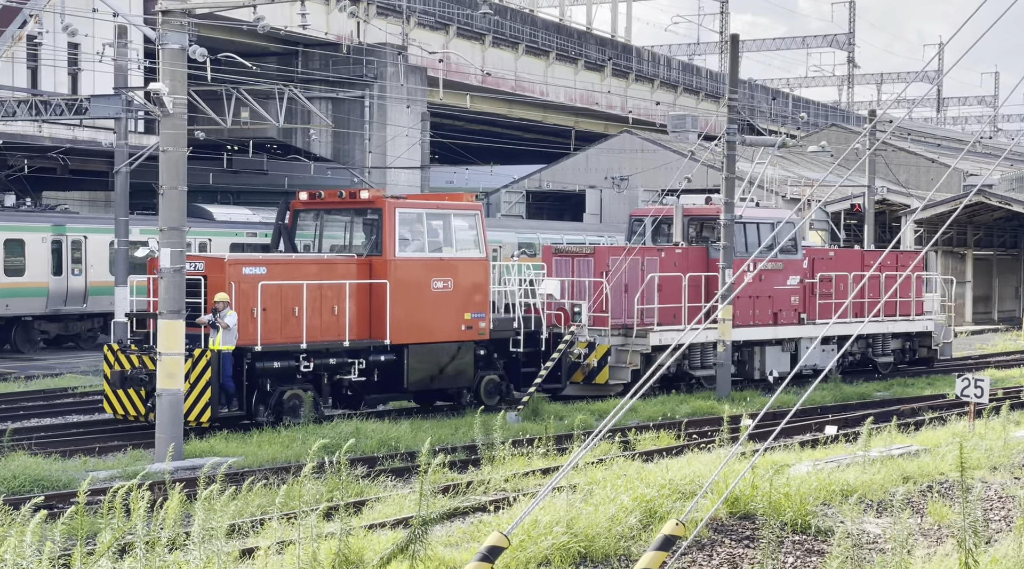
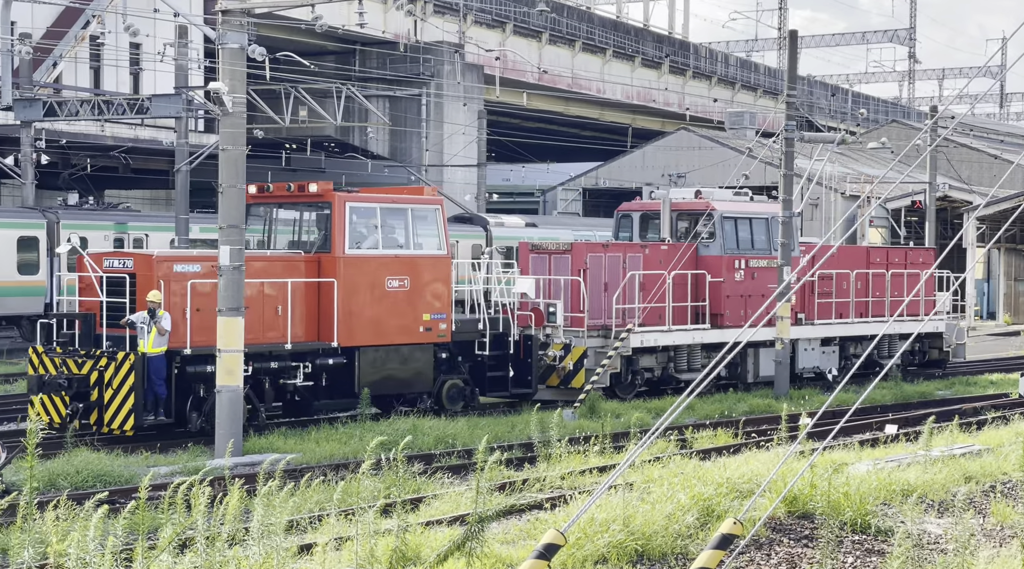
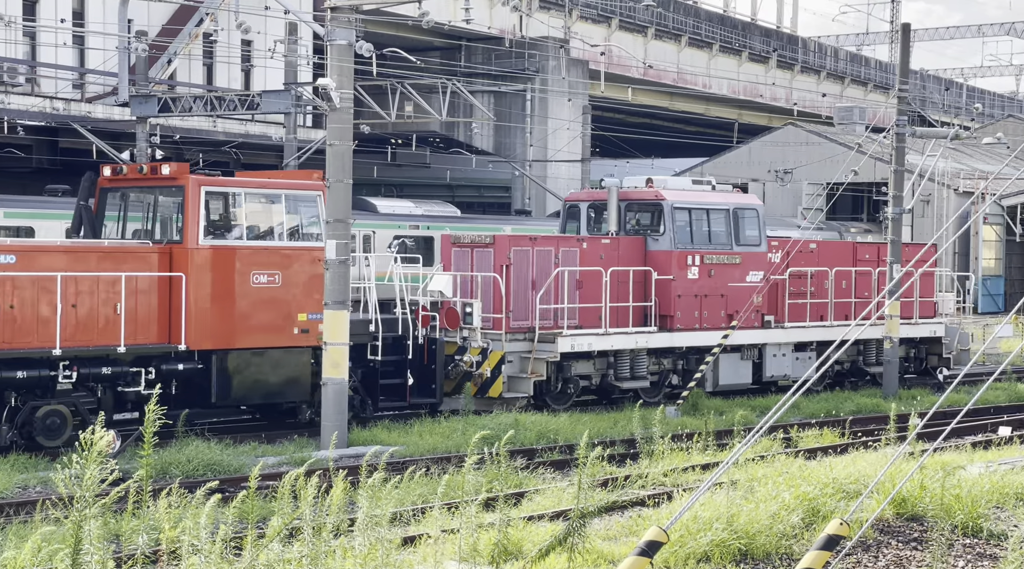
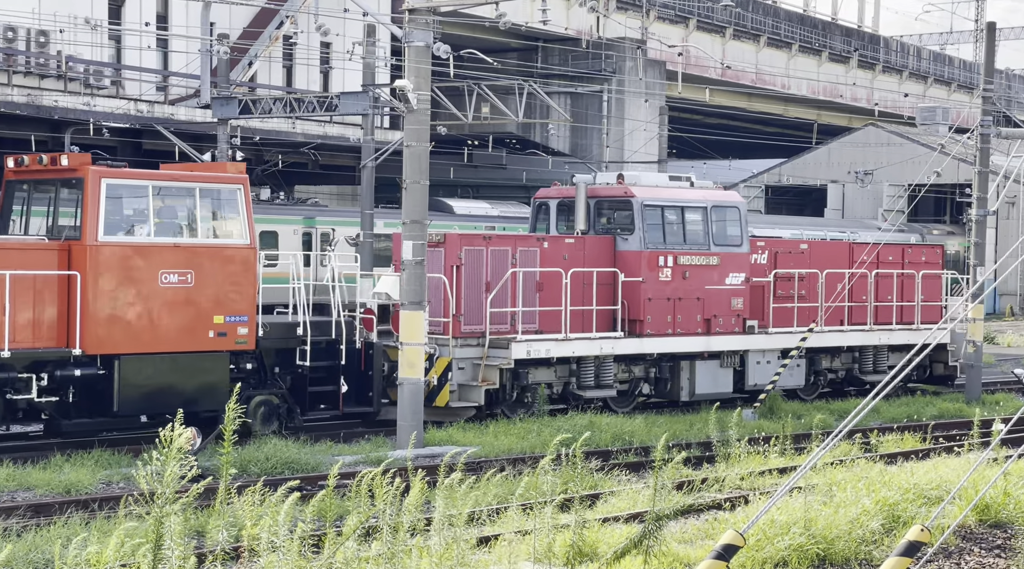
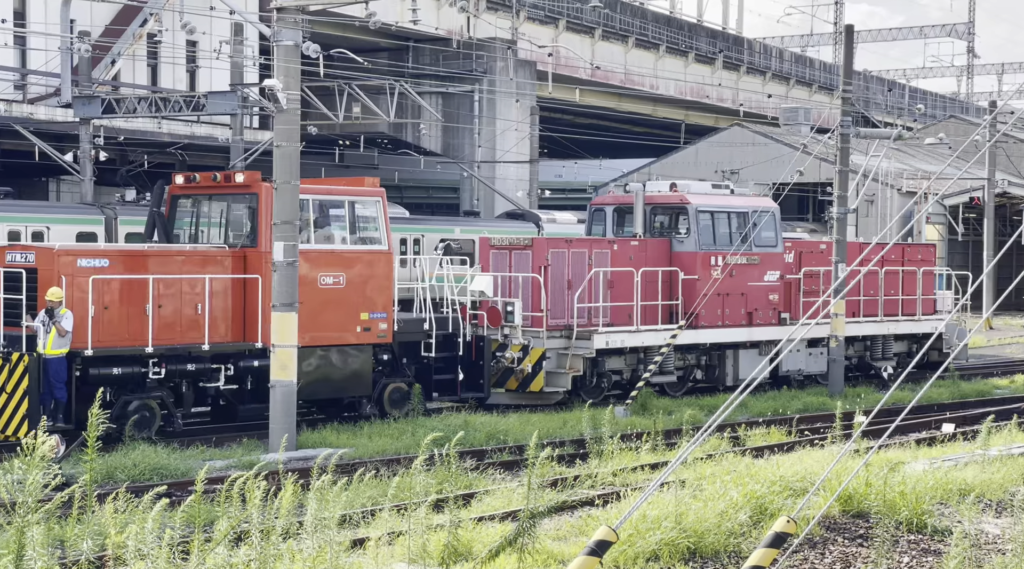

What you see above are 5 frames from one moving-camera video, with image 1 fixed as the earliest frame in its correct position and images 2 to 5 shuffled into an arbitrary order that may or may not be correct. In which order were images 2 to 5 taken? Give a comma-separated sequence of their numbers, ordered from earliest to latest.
2, 5, 3, 4
